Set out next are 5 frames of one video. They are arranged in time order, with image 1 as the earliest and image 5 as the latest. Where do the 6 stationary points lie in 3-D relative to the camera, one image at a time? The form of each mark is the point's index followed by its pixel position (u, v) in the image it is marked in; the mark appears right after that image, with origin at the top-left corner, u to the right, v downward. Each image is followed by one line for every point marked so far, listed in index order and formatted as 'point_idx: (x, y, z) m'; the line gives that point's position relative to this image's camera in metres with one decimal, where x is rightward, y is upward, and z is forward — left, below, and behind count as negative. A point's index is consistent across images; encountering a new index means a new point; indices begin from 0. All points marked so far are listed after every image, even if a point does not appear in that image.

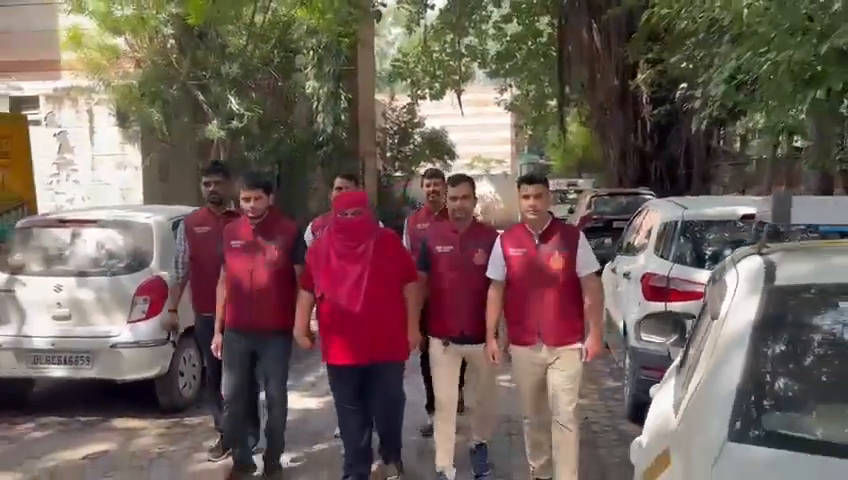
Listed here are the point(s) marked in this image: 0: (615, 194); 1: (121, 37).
0: (+4.0, +1.0, +16.0) m
1: (-4.6, +3.1, +11.6) m
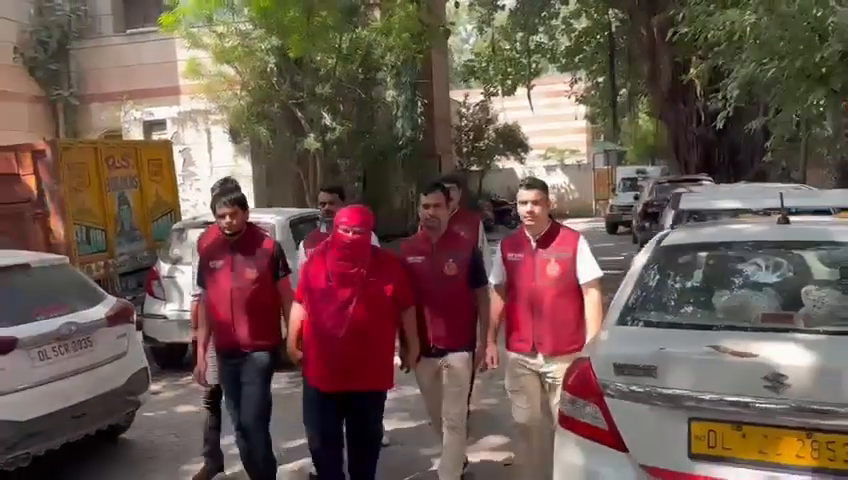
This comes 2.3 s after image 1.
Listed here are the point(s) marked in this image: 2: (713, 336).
0: (+5.6, +1.3, +17.2) m
1: (-3.4, +3.1, +13.7) m
2: (+1.2, -0.4, +3.0) m
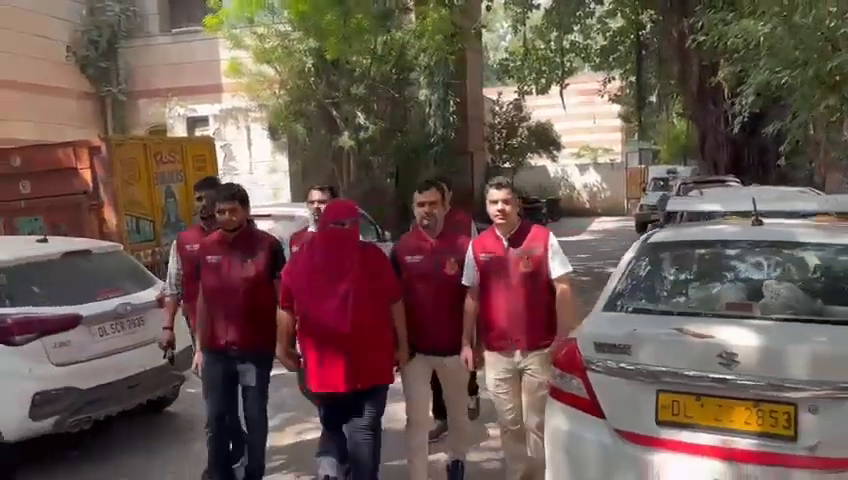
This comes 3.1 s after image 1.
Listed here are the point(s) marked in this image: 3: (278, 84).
0: (+6.3, +1.3, +17.4) m
1: (-2.9, +3.2, +14.3) m
2: (+1.2, -0.4, +3.5) m
3: (-2.8, +2.9, +14.5) m
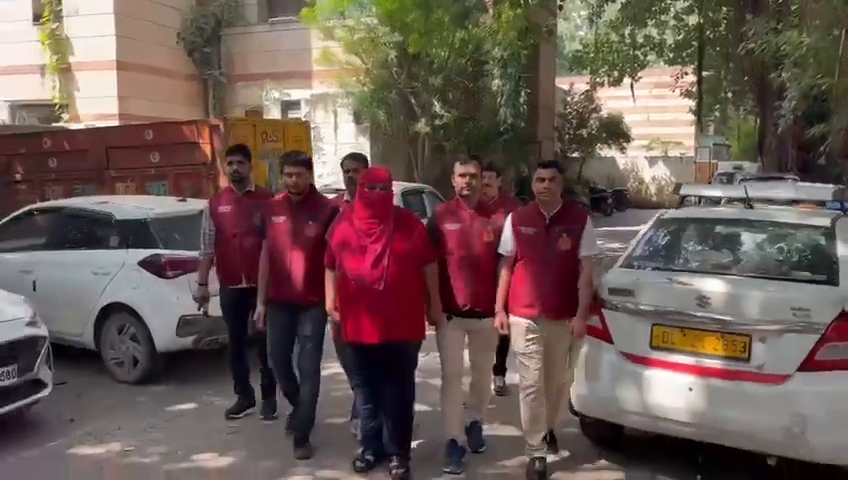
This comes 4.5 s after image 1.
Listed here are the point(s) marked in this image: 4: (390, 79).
0: (+8.0, +1.5, +18.1) m
1: (-1.3, +3.8, +15.7) m
2: (+1.6, -0.2, +4.7) m
3: (-1.3, +3.5, +15.9) m
4: (-0.7, +3.3, +15.6) m
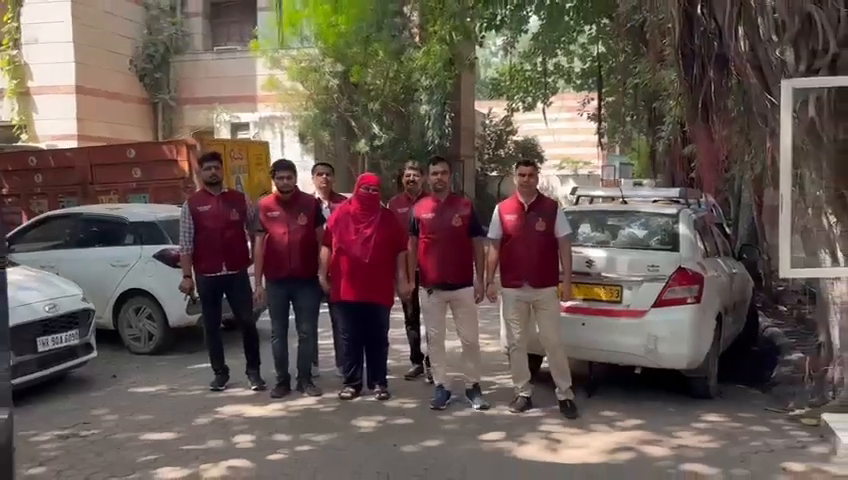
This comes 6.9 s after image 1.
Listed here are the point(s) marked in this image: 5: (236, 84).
0: (+6.3, +1.3, +20.7) m
1: (-2.8, +3.6, +17.5) m
2: (+1.3, -0.1, +6.7) m
3: (-2.7, +3.3, +17.6) m
4: (-2.1, +3.1, +17.5) m
5: (-4.7, +3.9, +19.1) m
